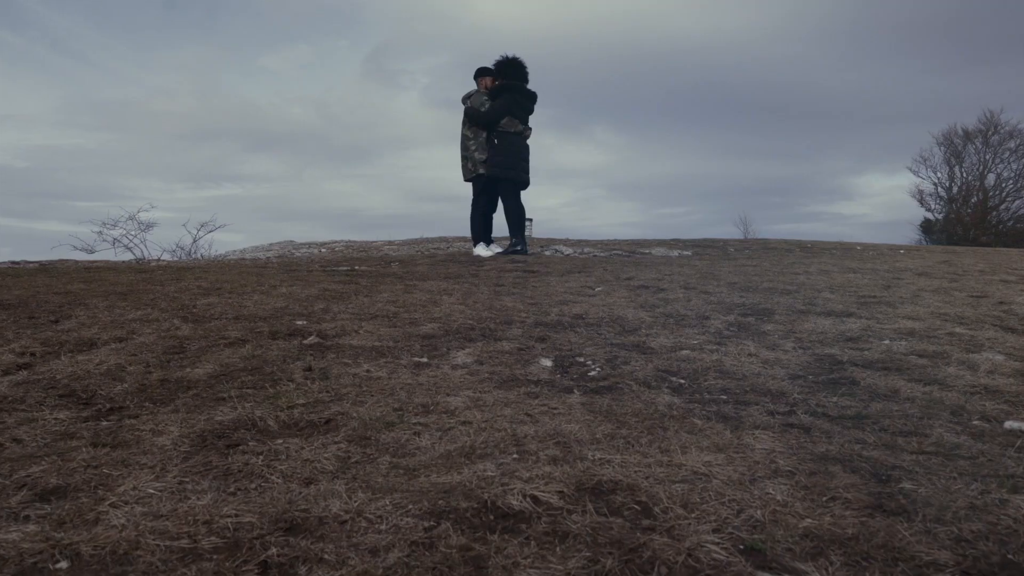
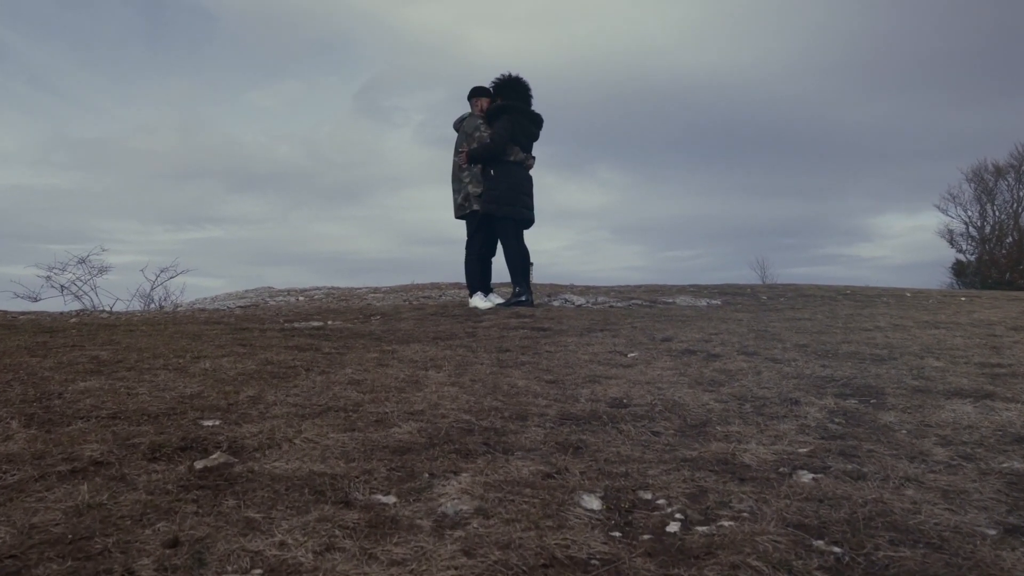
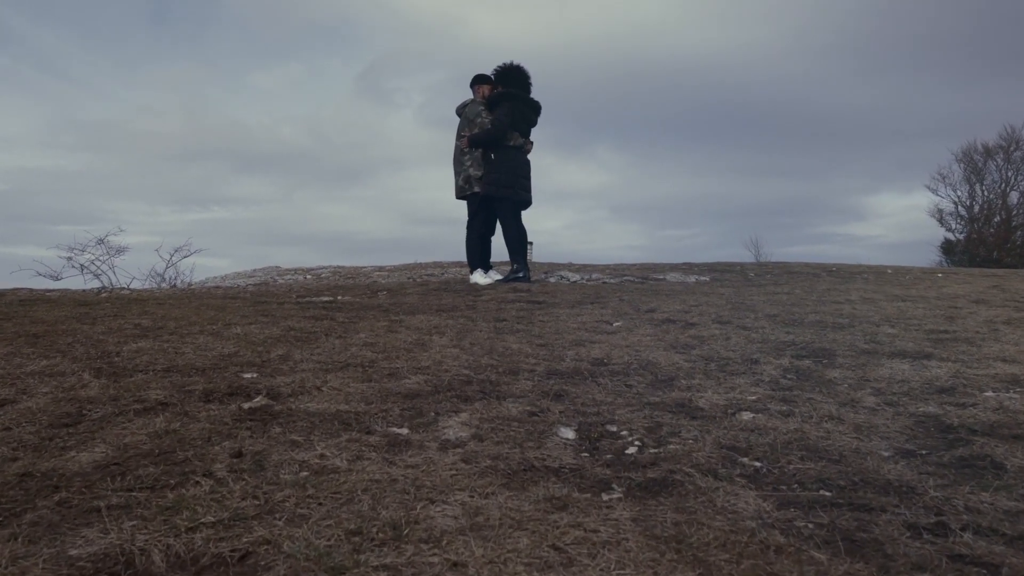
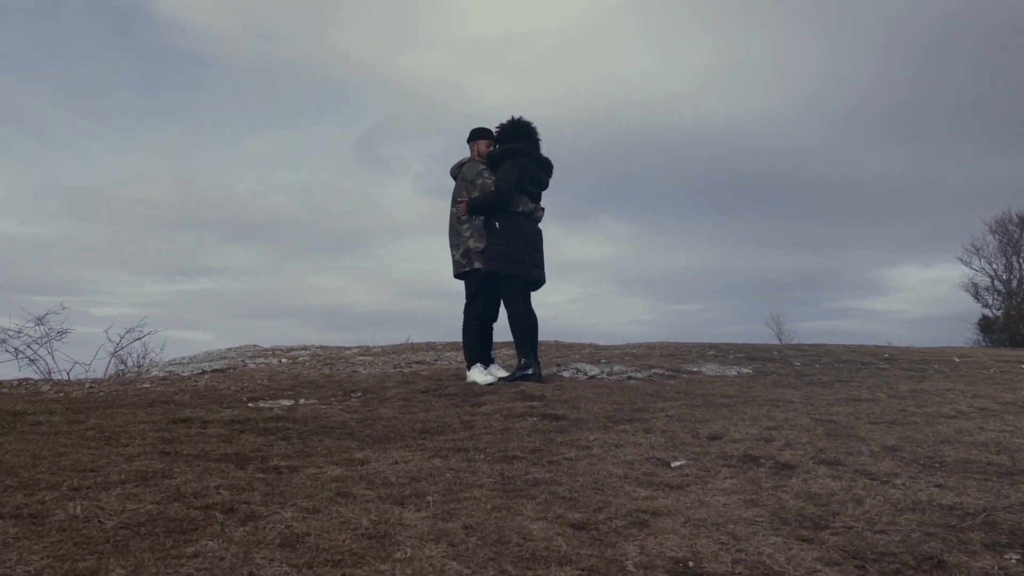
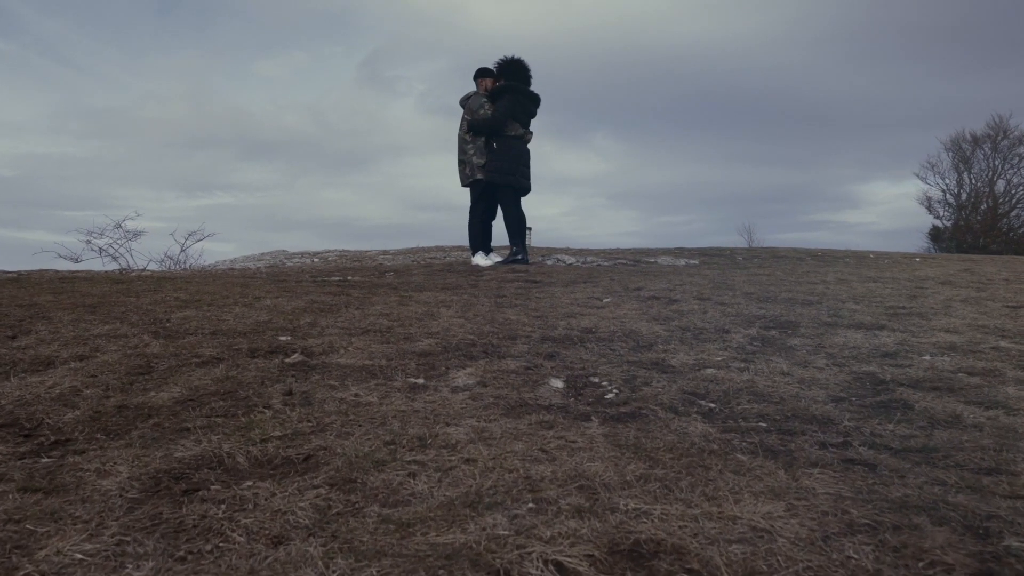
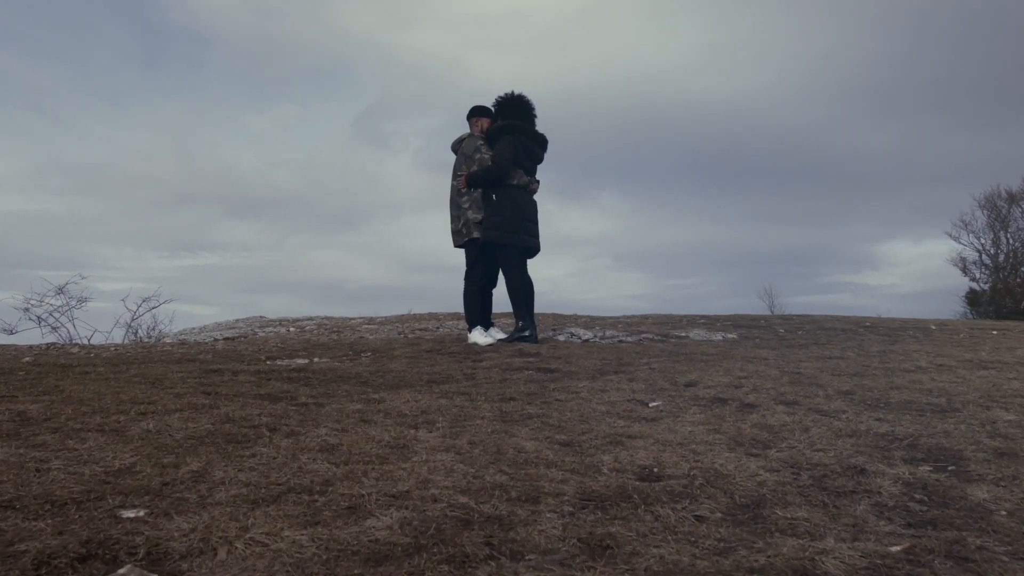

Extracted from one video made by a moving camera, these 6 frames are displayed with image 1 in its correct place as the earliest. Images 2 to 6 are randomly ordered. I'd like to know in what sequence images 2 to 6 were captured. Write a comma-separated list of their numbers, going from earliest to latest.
5, 3, 2, 6, 4
